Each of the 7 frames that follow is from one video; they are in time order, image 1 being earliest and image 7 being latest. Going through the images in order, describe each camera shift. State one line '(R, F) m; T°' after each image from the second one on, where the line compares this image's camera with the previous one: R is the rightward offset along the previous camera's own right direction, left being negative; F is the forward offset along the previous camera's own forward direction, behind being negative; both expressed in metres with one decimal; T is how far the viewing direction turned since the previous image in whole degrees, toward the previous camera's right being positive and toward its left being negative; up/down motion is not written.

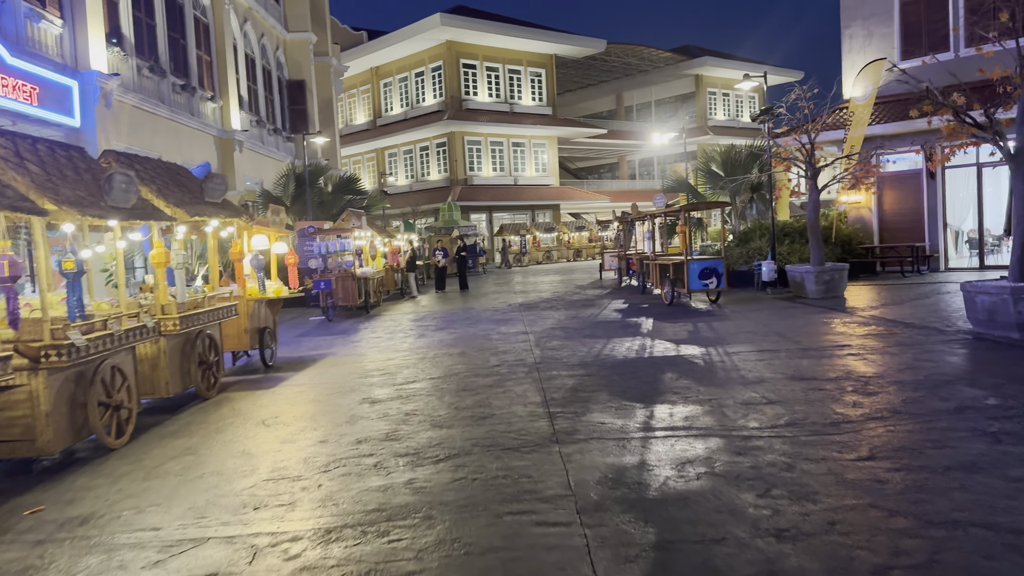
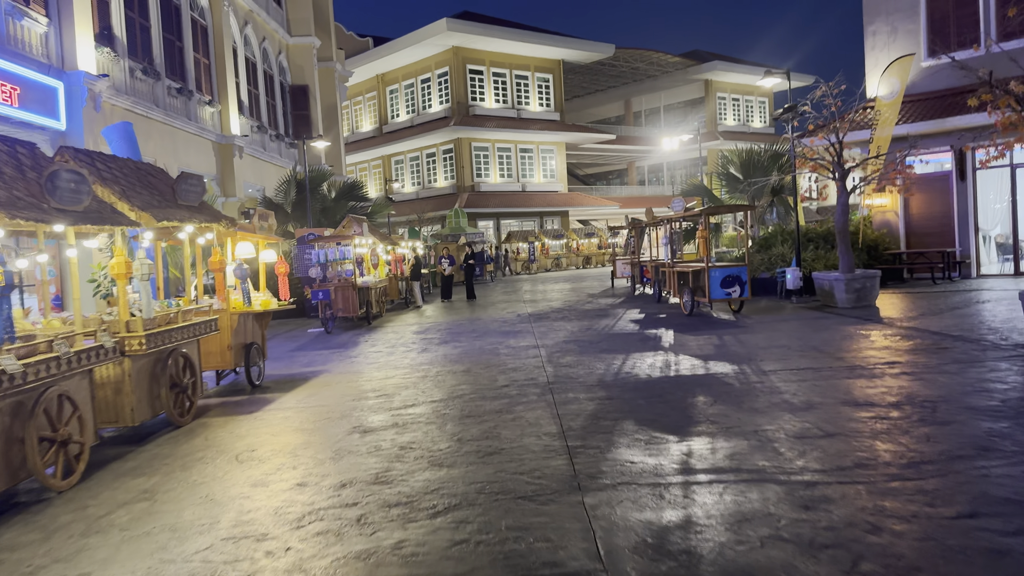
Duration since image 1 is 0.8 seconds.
(0.0, +0.9) m; -1°
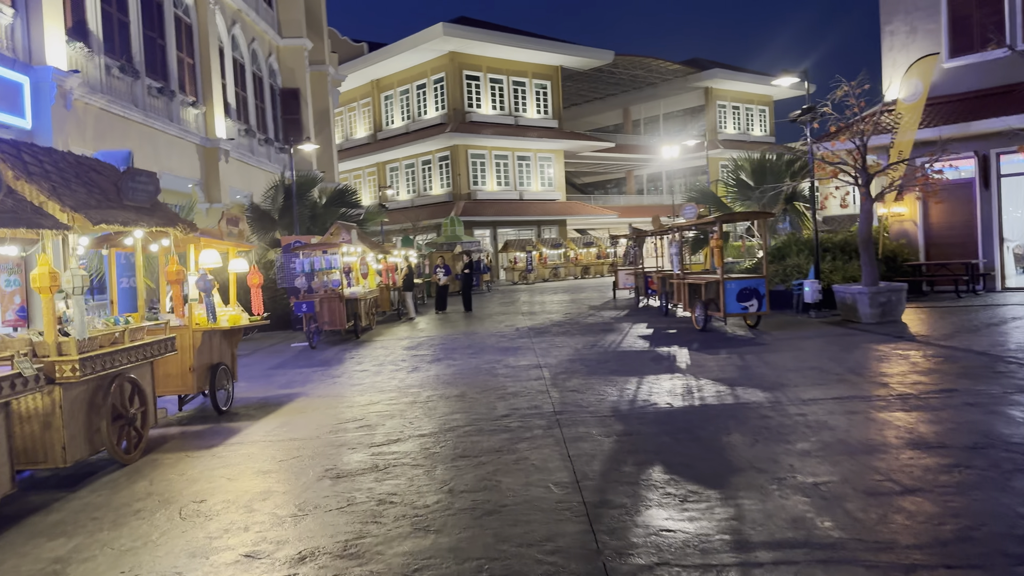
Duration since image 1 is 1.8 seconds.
(-0.1, +1.1) m; 0°
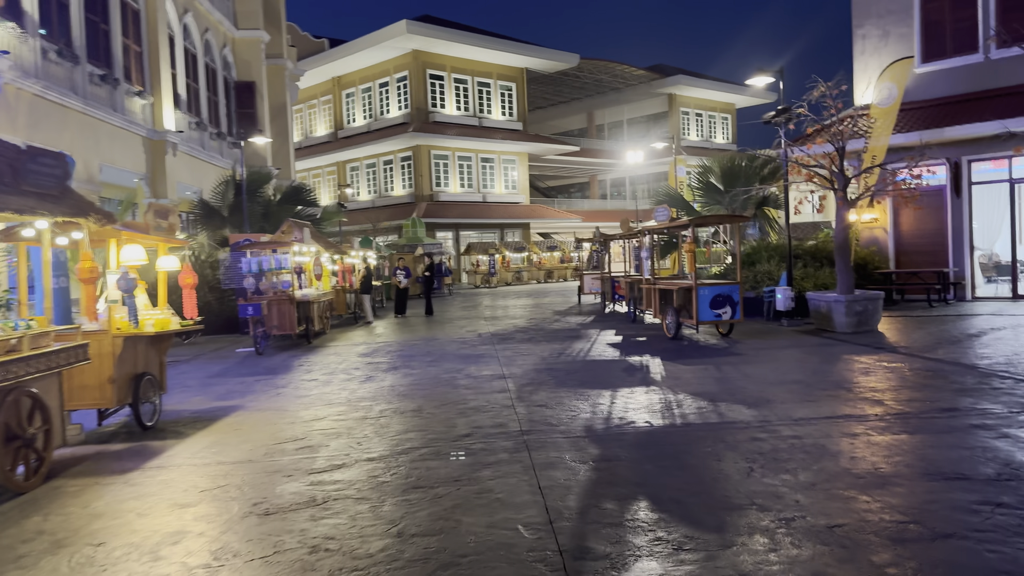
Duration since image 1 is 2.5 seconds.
(0.0, +0.8) m; +3°
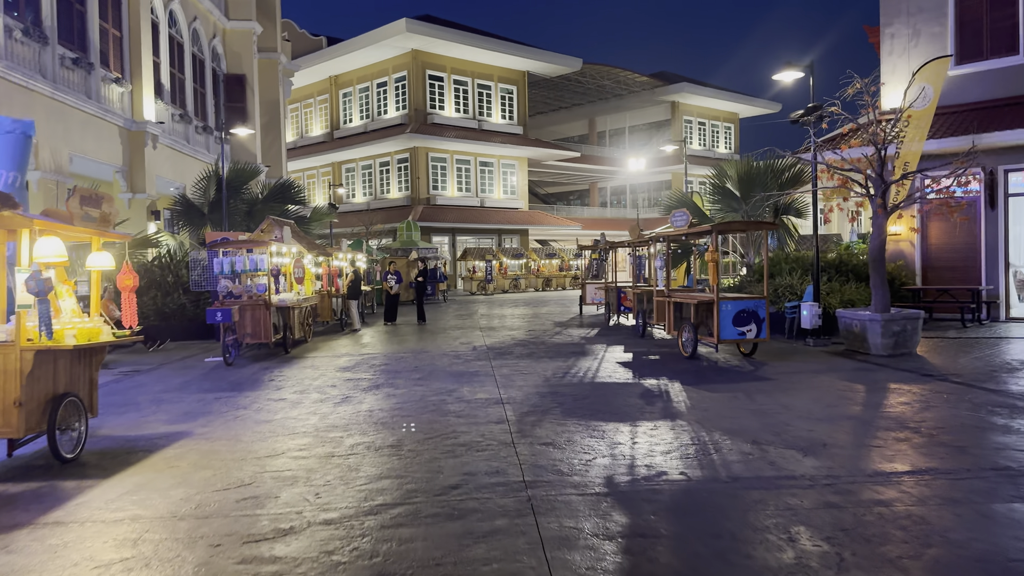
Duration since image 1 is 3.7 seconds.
(-0.1, +1.4) m; 0°
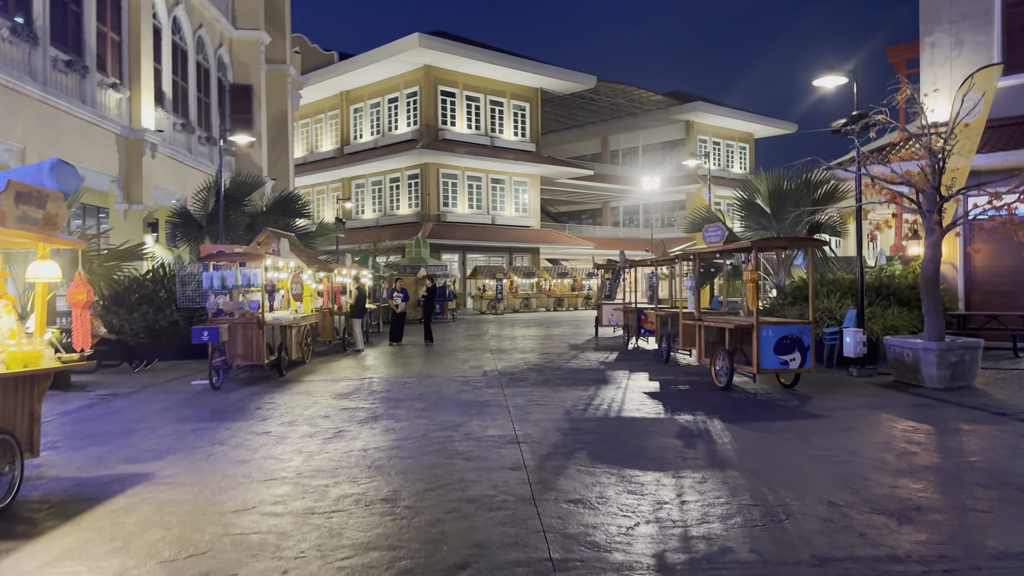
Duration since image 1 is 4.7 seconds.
(-0.1, +1.1) m; -1°
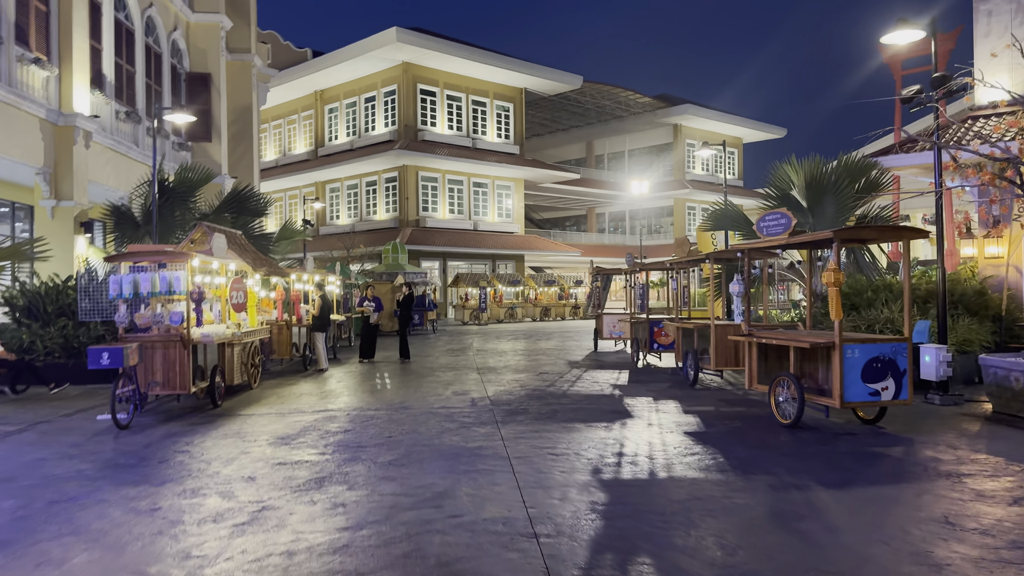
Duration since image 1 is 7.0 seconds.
(-0.2, +2.6) m; +1°
